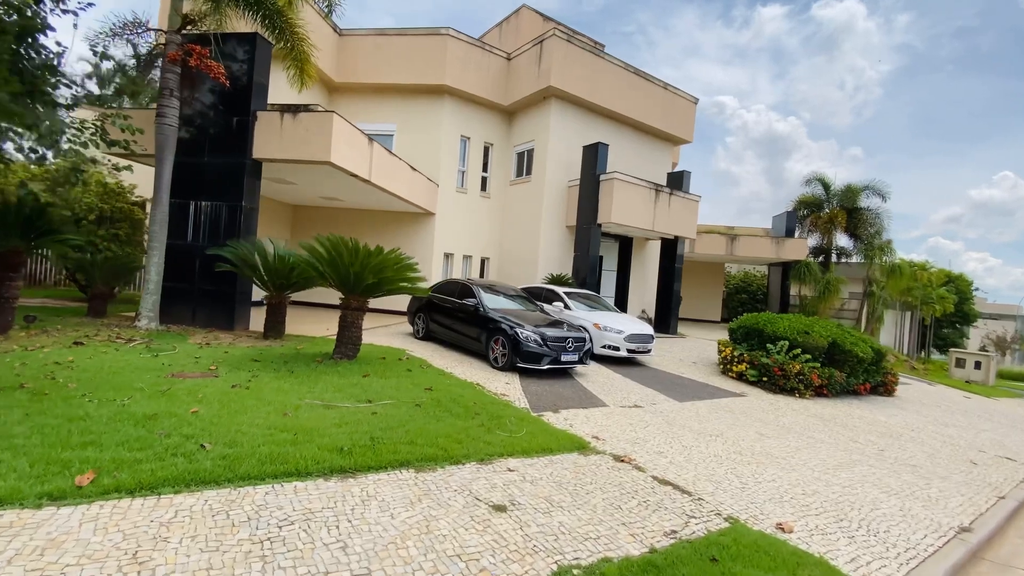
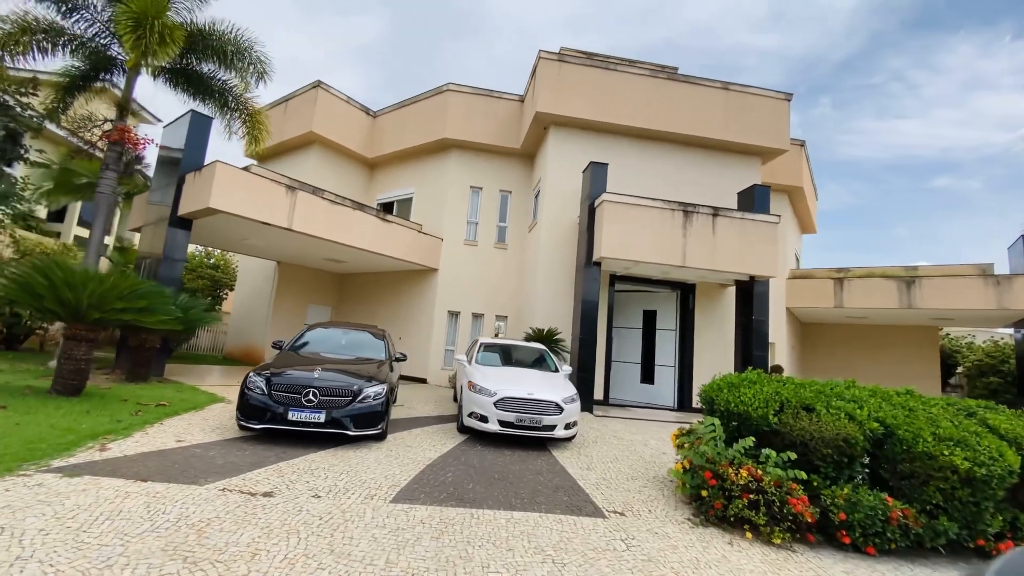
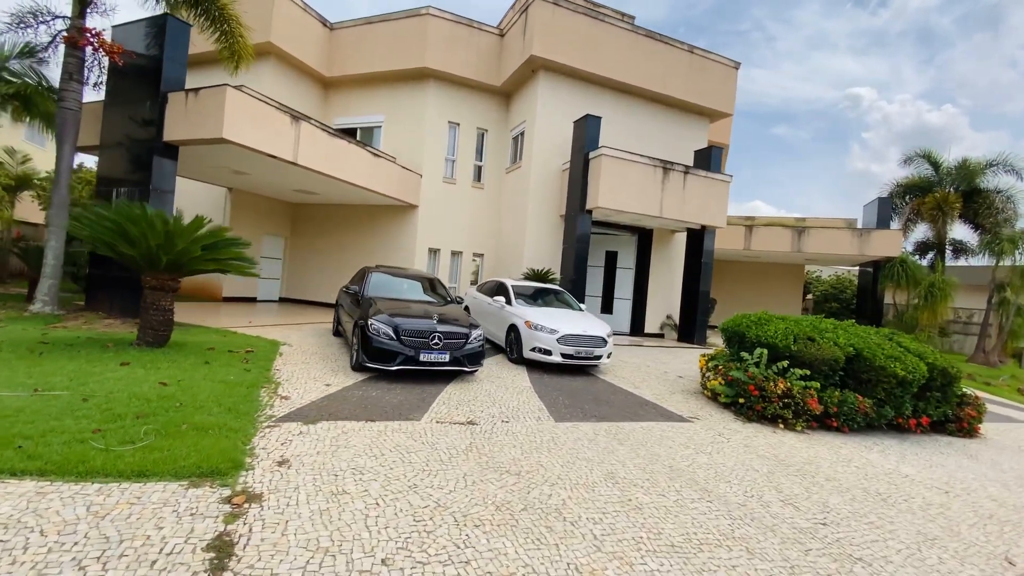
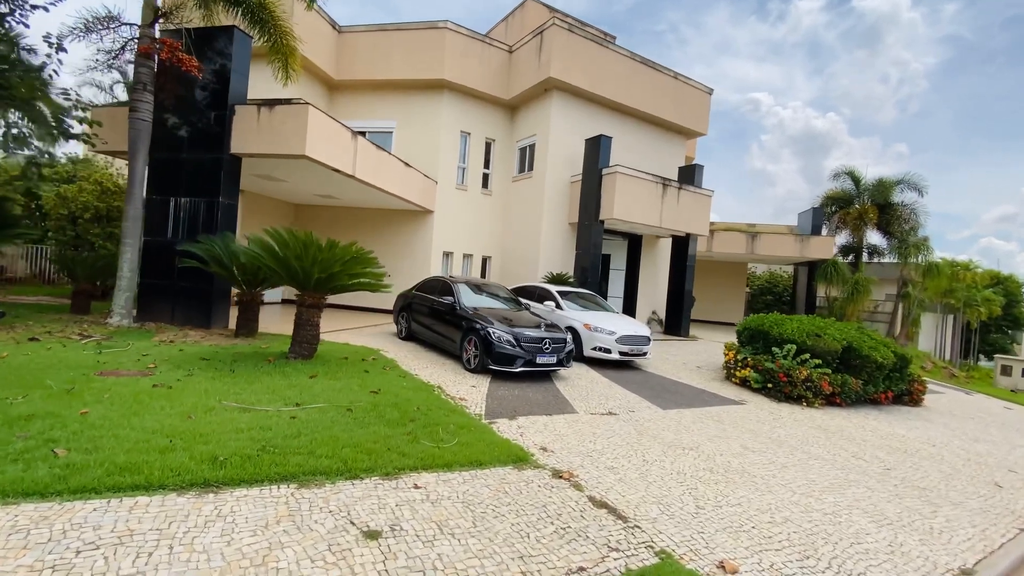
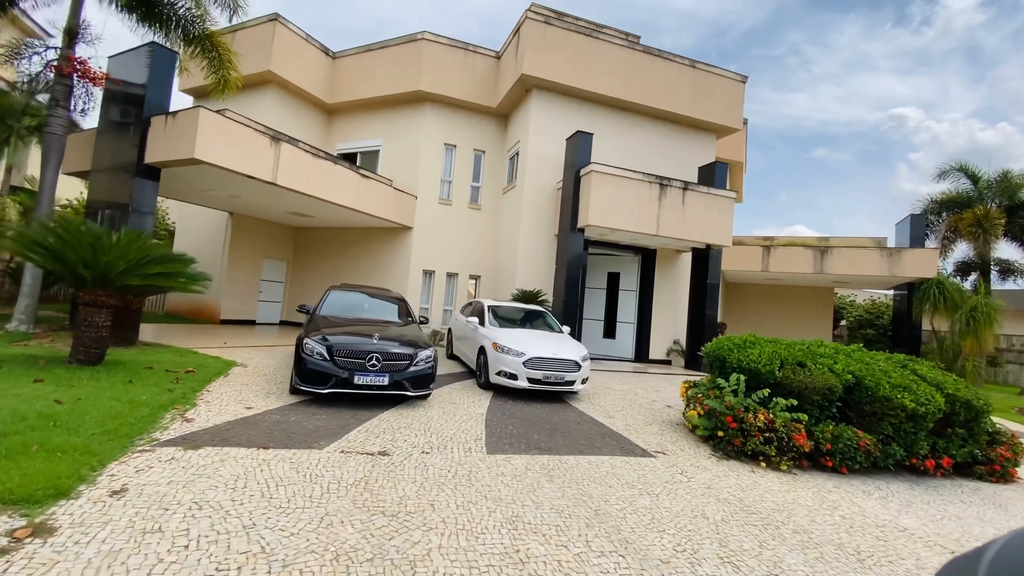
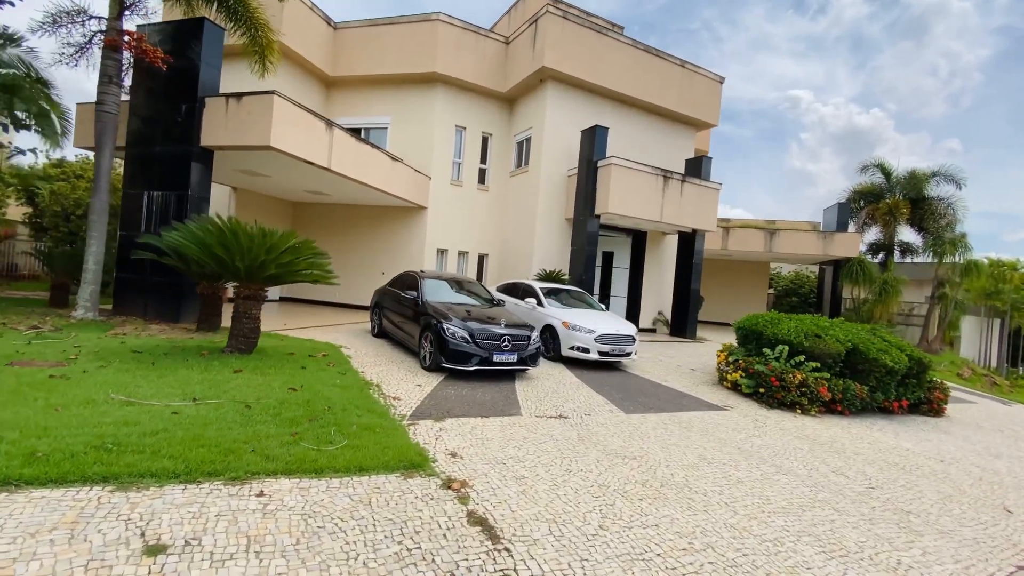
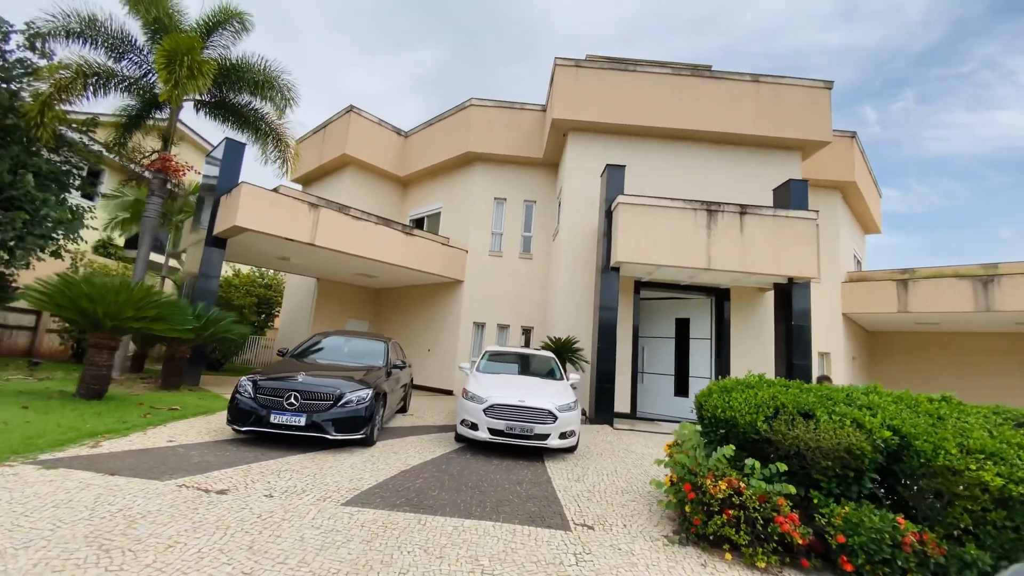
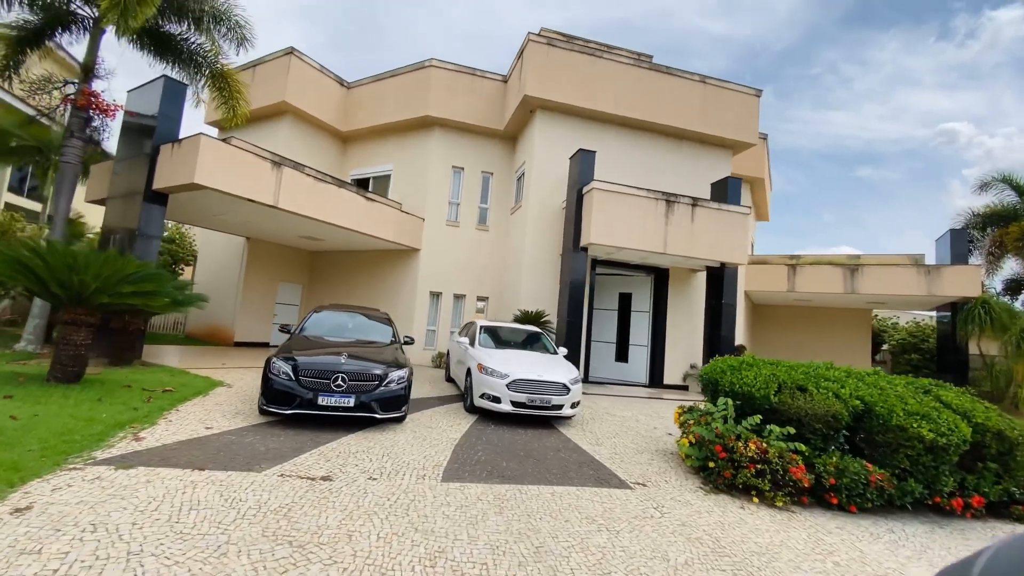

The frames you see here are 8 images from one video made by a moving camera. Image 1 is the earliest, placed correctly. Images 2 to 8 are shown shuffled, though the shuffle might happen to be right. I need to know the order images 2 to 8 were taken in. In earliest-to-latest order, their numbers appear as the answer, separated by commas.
4, 6, 3, 5, 8, 2, 7
